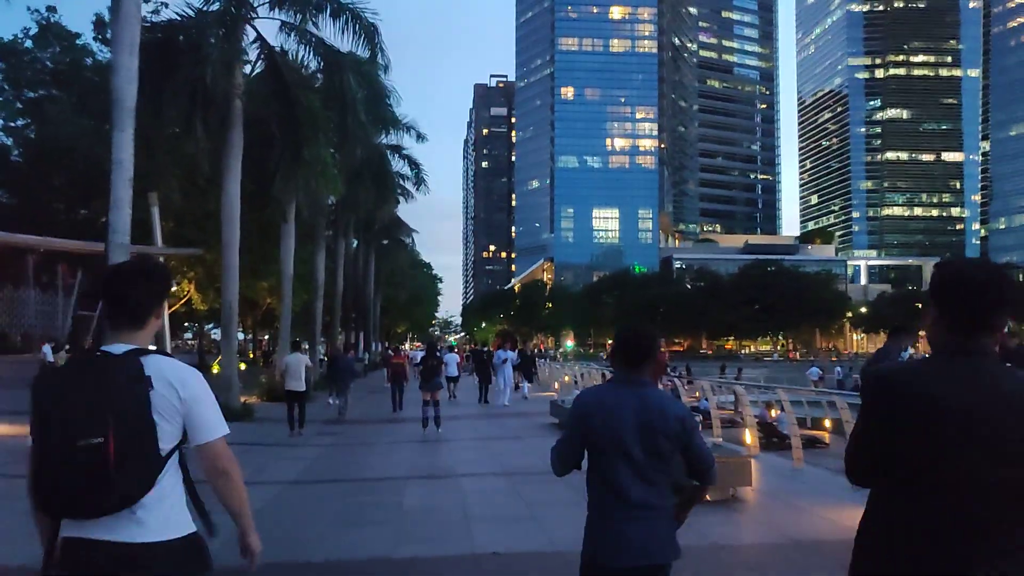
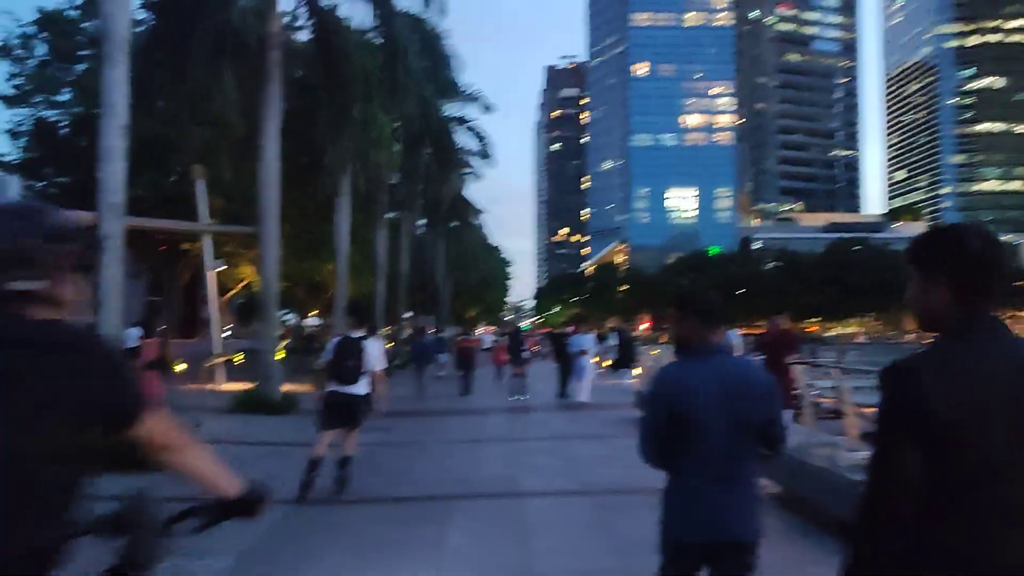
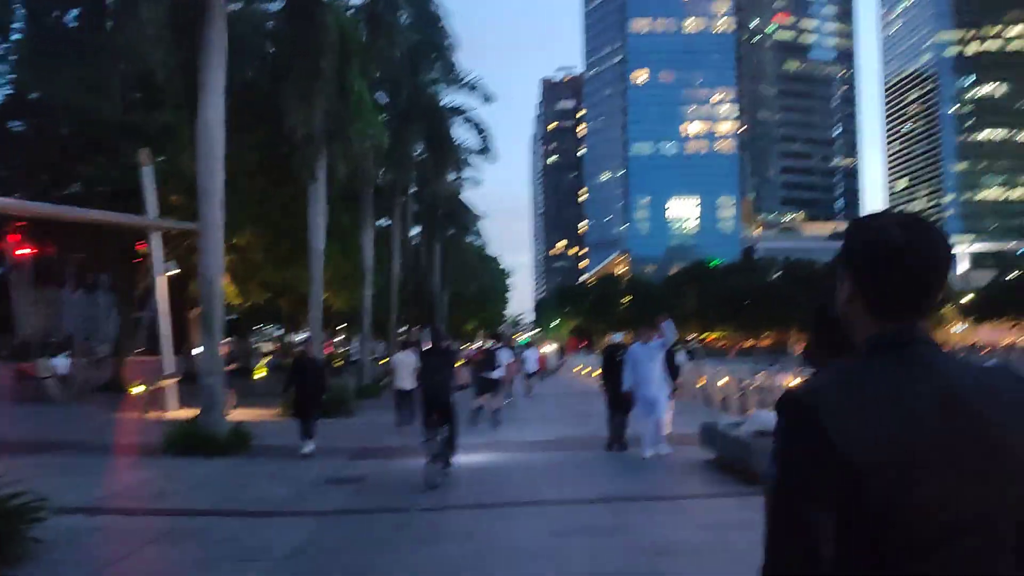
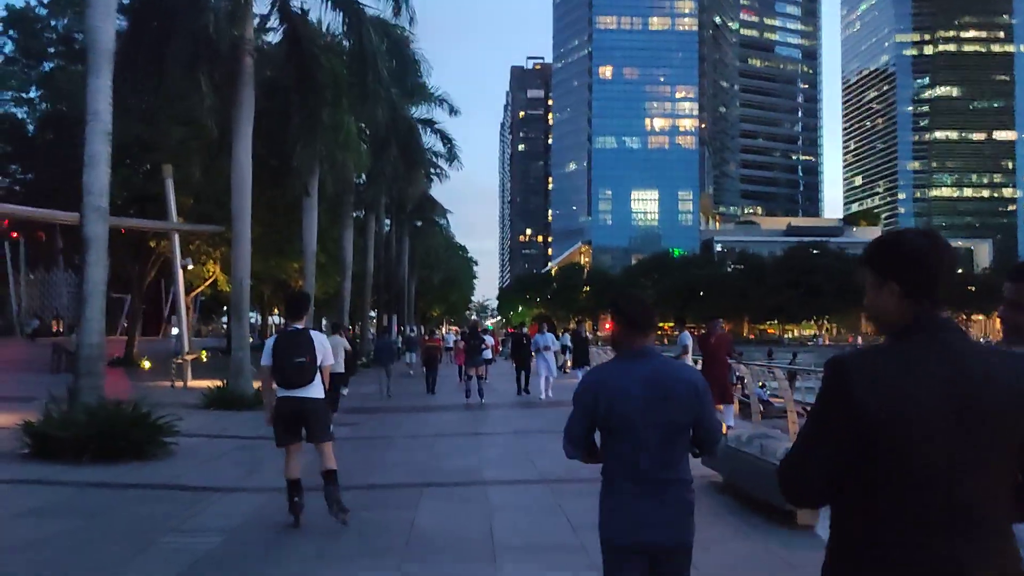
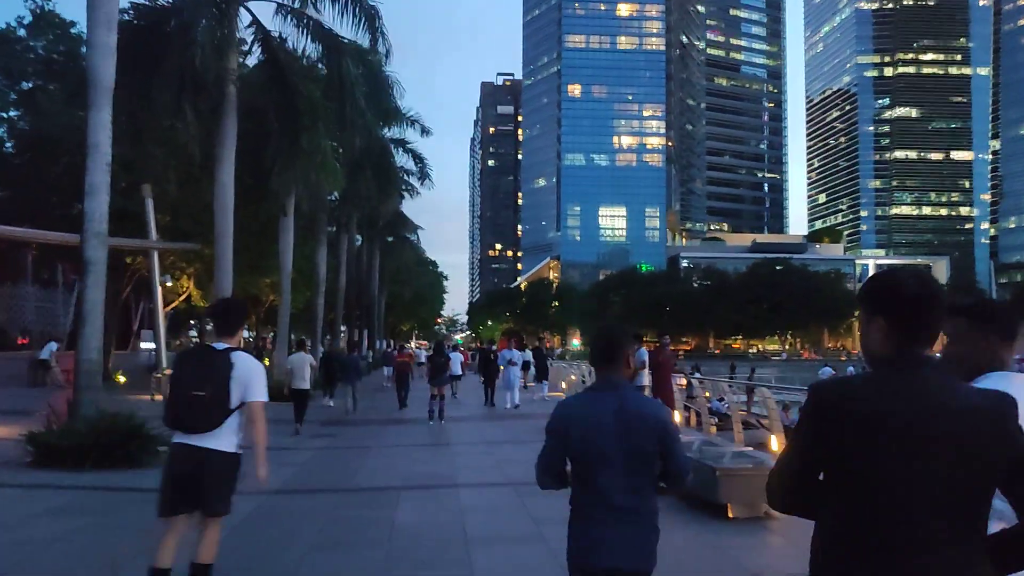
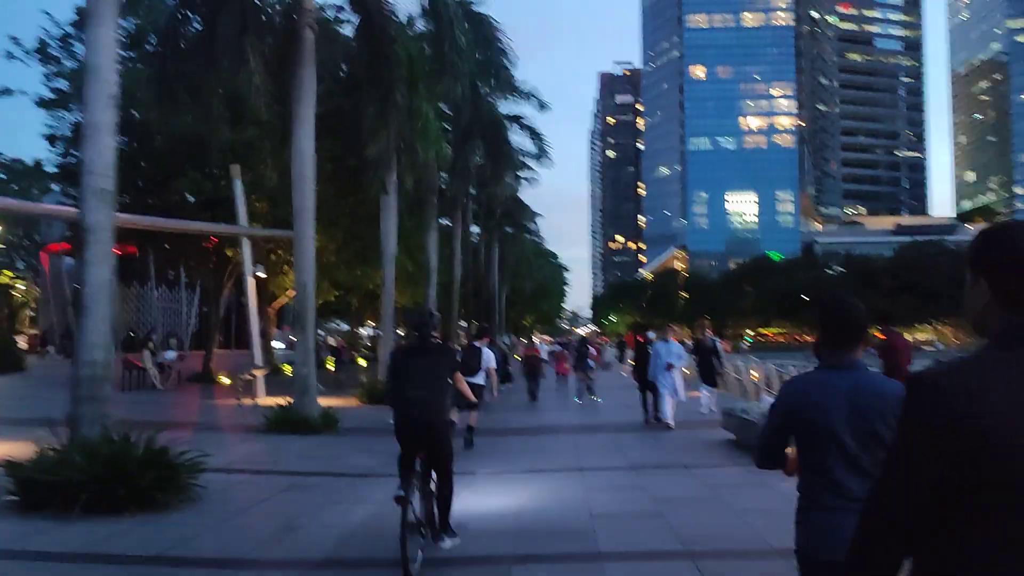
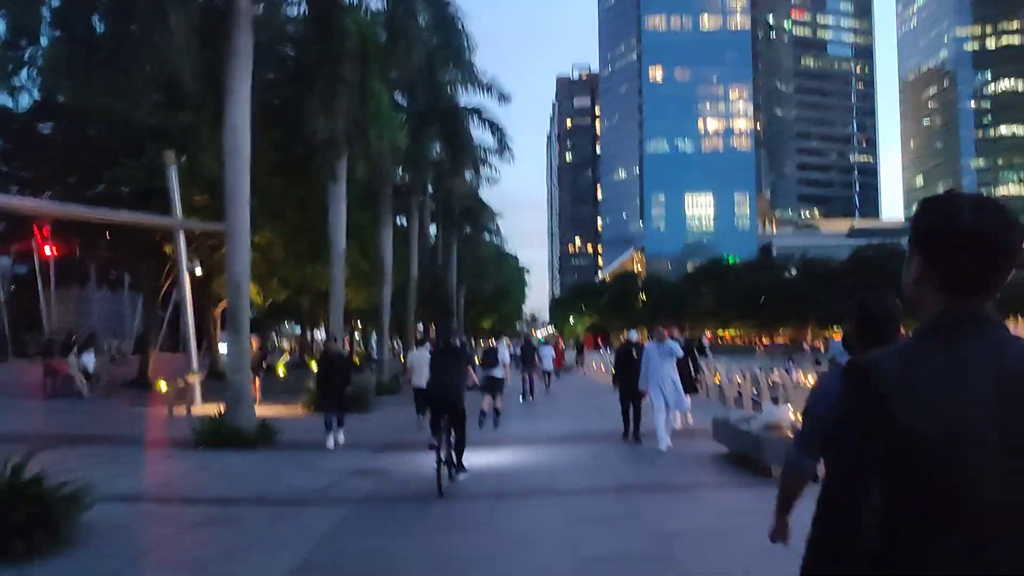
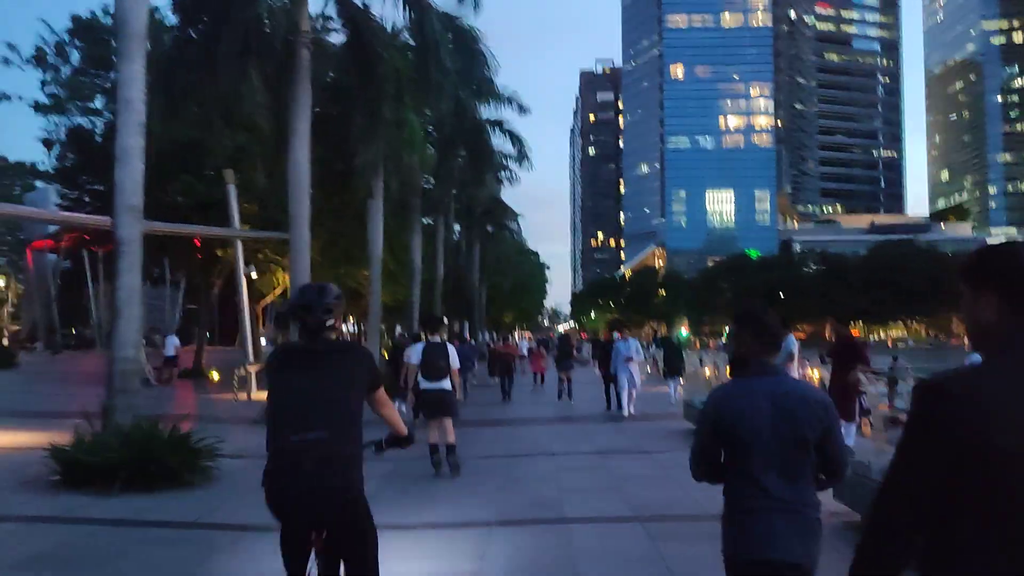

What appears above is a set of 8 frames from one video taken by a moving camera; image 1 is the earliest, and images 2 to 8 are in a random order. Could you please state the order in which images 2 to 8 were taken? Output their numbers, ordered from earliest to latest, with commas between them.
5, 4, 2, 8, 6, 7, 3
